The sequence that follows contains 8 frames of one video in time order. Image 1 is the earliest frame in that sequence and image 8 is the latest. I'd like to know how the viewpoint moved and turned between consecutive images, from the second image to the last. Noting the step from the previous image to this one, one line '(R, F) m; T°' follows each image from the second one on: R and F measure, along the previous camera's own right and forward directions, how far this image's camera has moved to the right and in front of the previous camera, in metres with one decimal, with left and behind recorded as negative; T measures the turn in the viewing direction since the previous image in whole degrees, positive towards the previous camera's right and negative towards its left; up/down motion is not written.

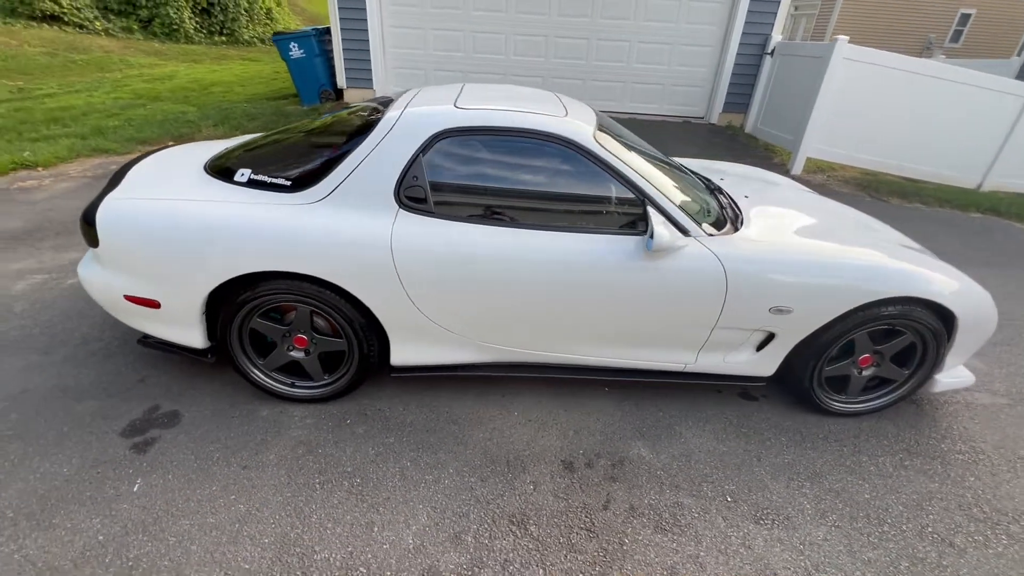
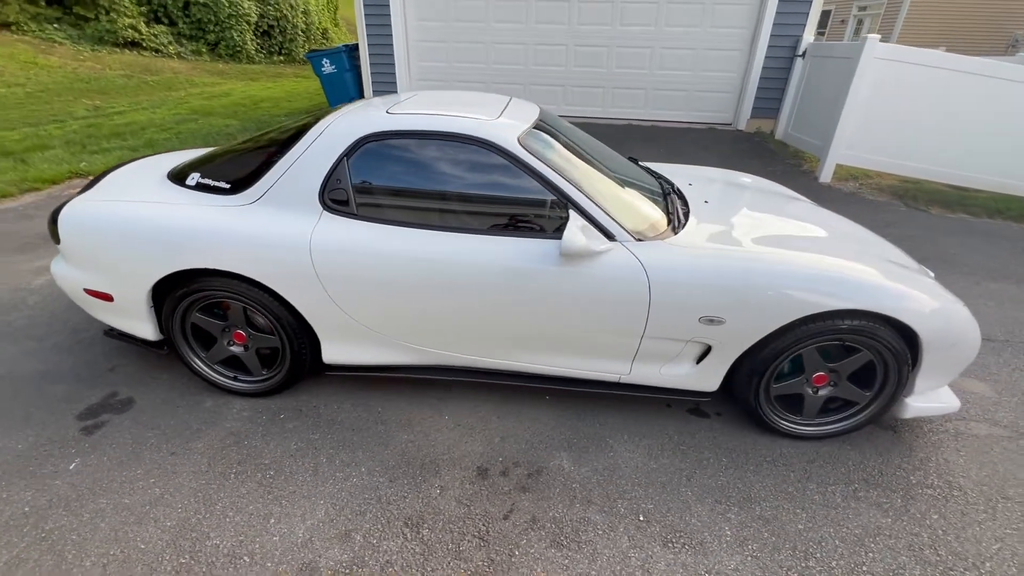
(+0.6, 0.0) m; -6°
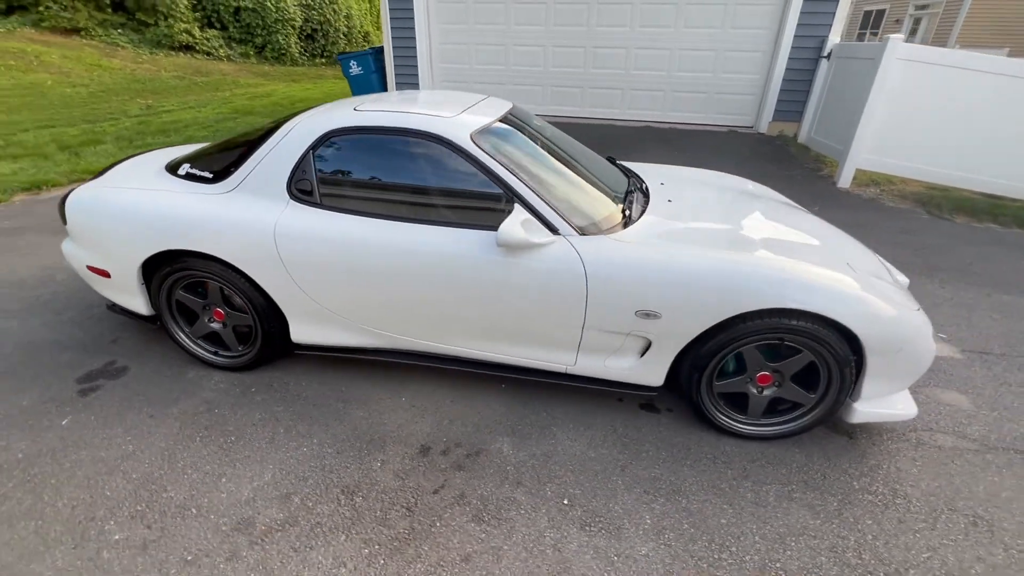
(+0.4, -0.1) m; -4°
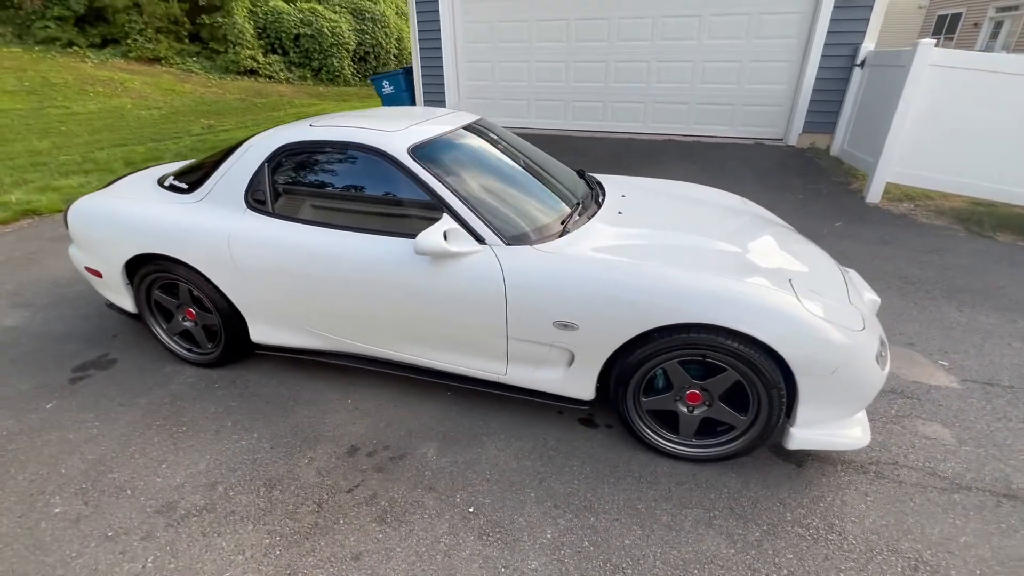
(+0.6, 0.0) m; -6°
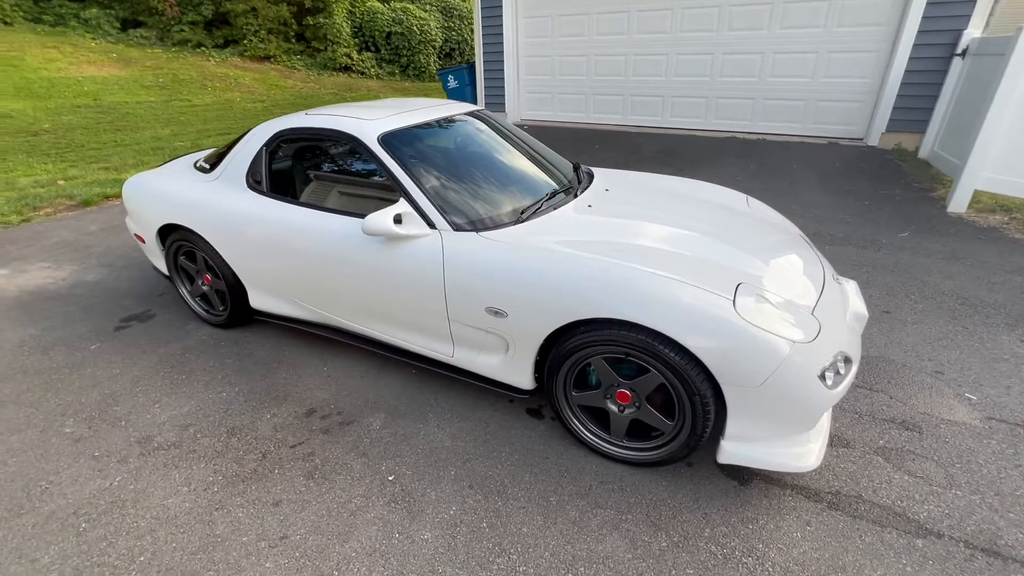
(+0.7, 0.0) m; -10°
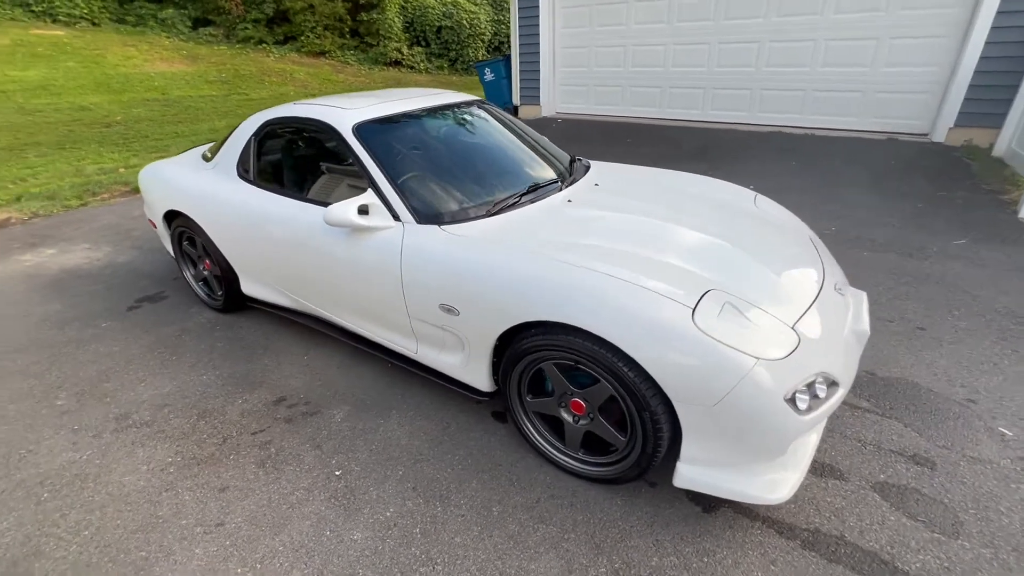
(+0.4, +0.1) m; -6°
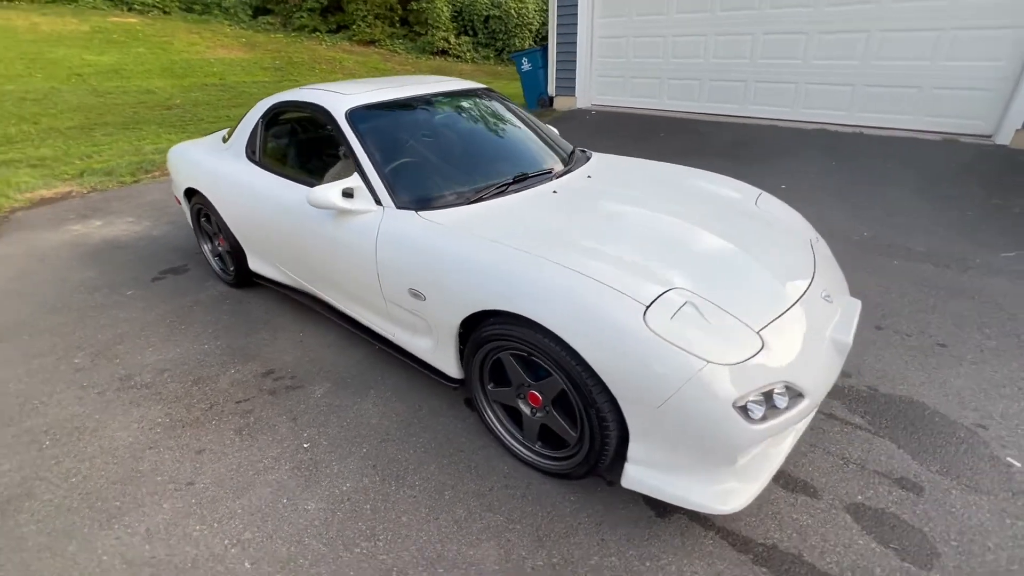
(+0.3, 0.0) m; -5°
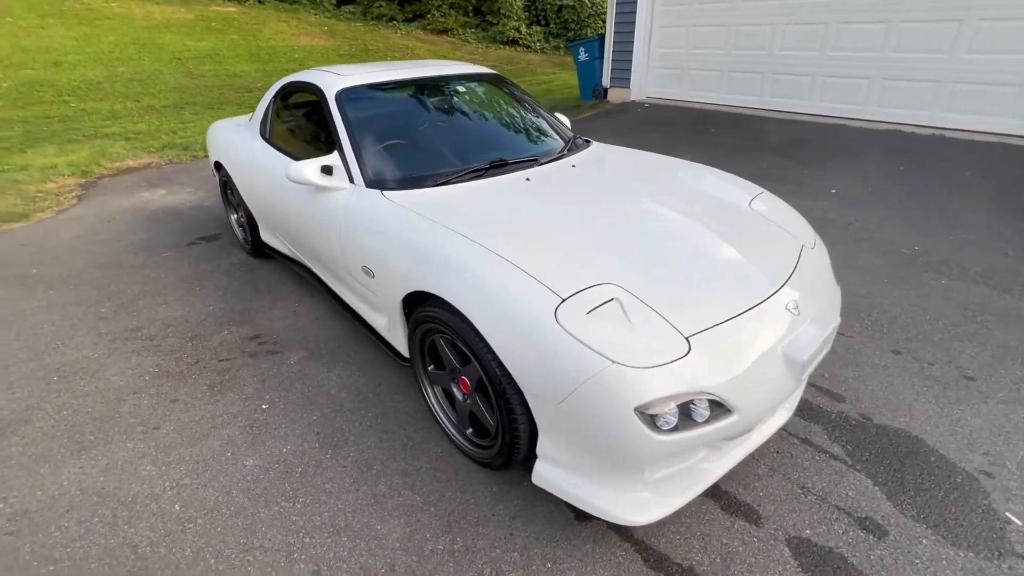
(+0.5, +0.1) m; -8°
